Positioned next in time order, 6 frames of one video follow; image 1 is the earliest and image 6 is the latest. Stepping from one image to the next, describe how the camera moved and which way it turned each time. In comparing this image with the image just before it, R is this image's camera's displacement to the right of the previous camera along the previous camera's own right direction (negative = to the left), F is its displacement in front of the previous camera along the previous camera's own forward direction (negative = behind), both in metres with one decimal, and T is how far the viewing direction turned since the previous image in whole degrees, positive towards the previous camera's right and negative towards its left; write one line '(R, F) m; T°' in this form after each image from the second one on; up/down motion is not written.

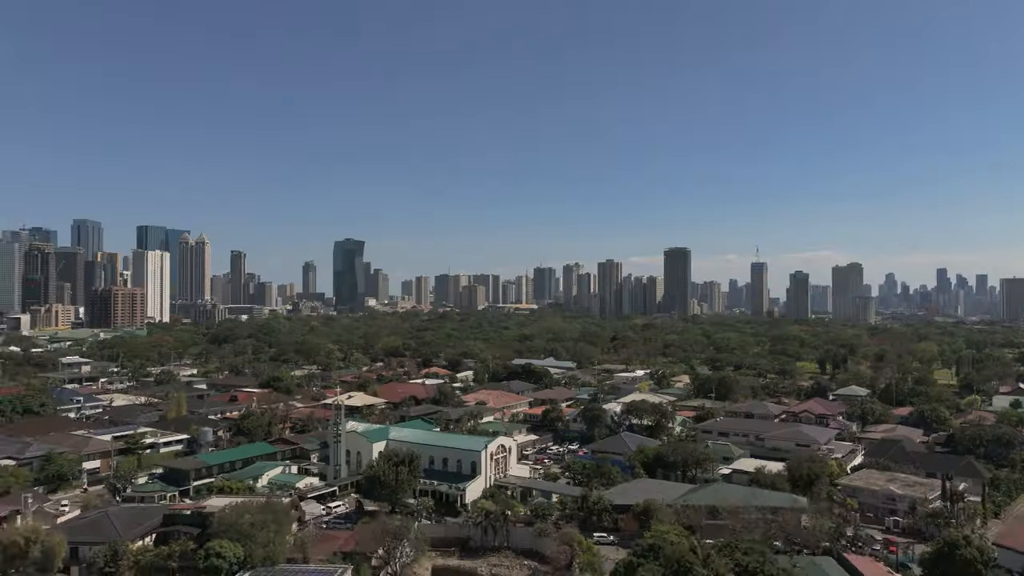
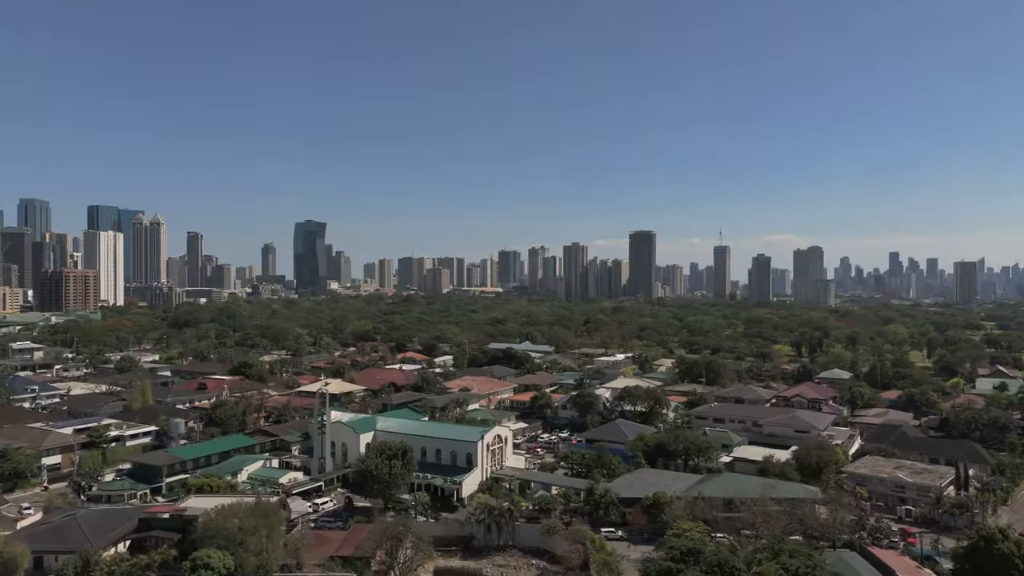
(-1.1, +1.4) m; +3°
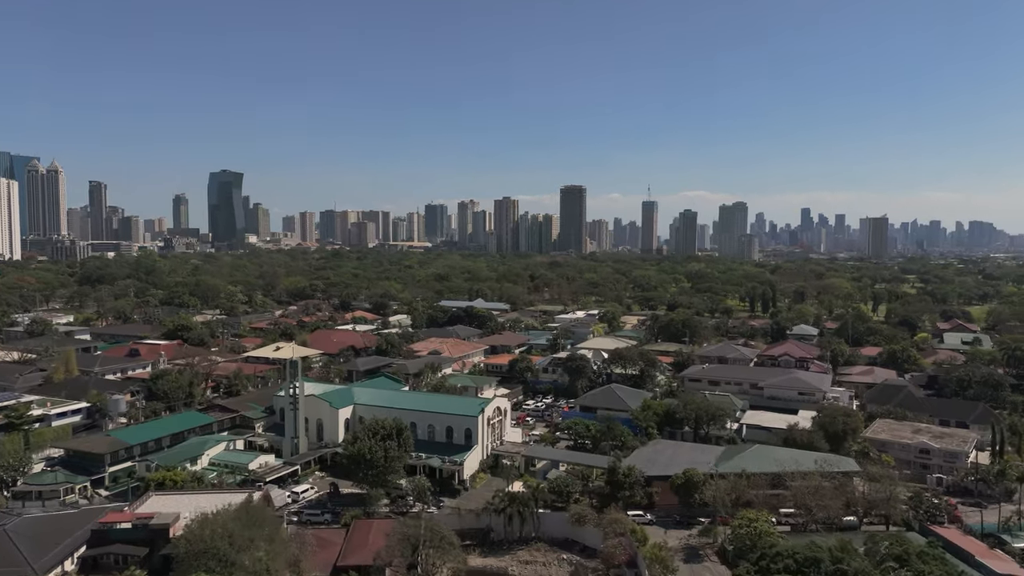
(-2.2, +2.9) m; +6°
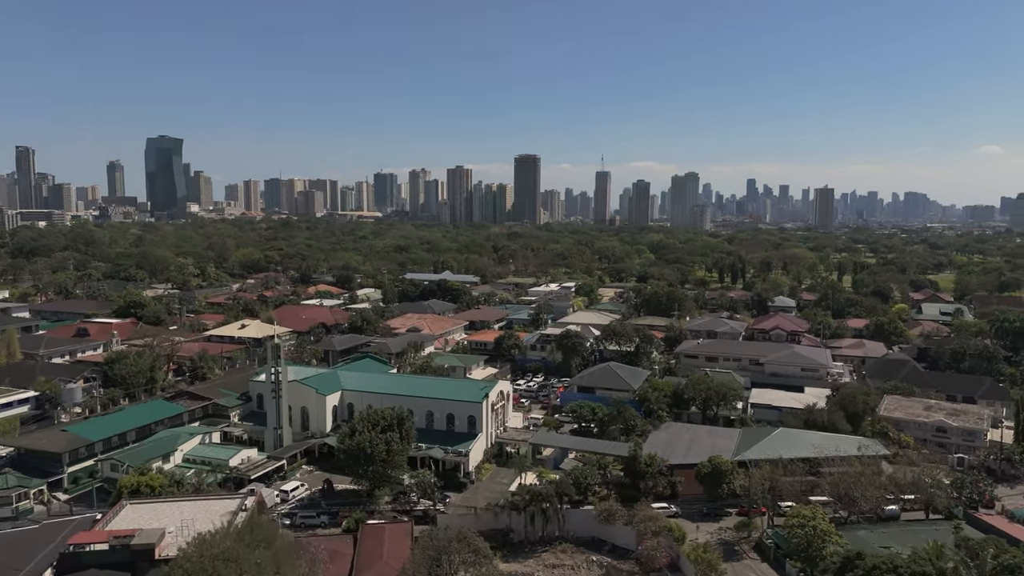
(-1.4, +1.8) m; +4°
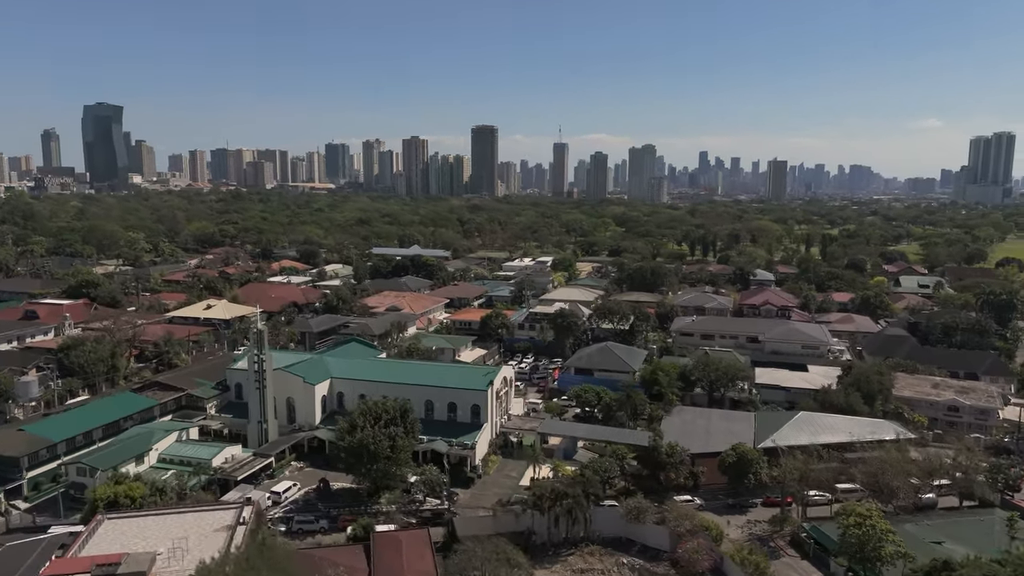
(-1.2, +1.4) m; +4°
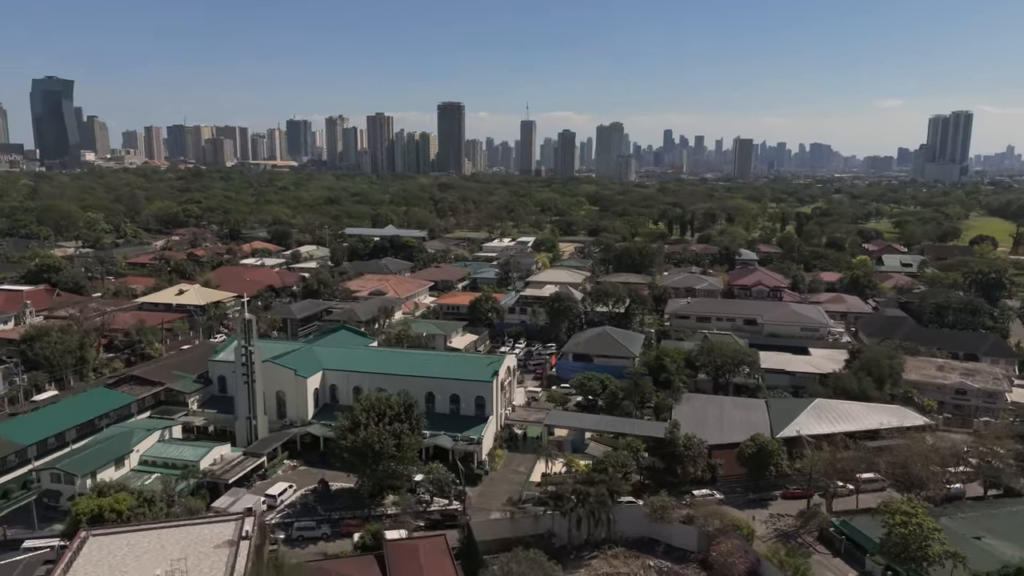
(-0.9, +1.0) m; +3°
